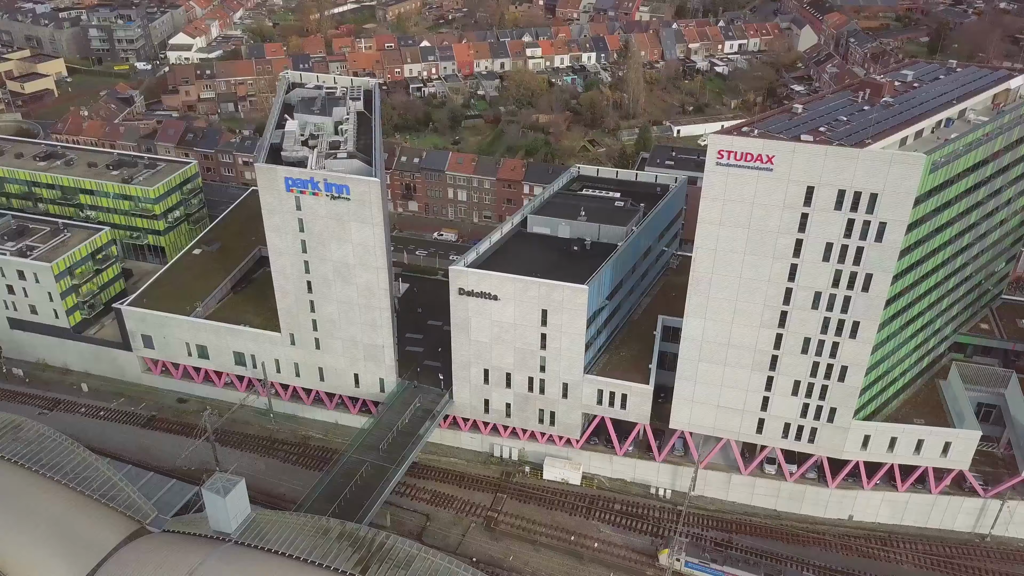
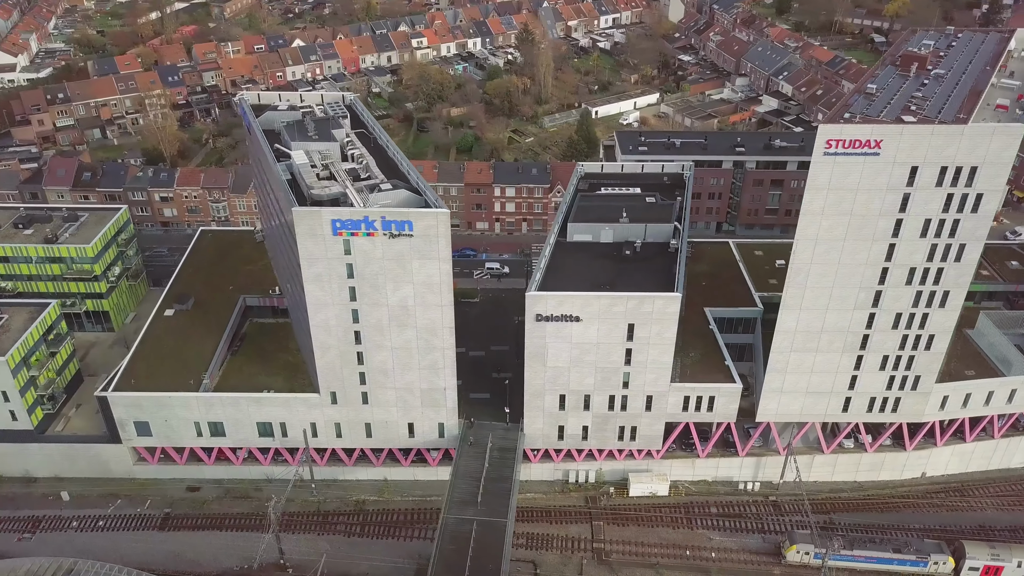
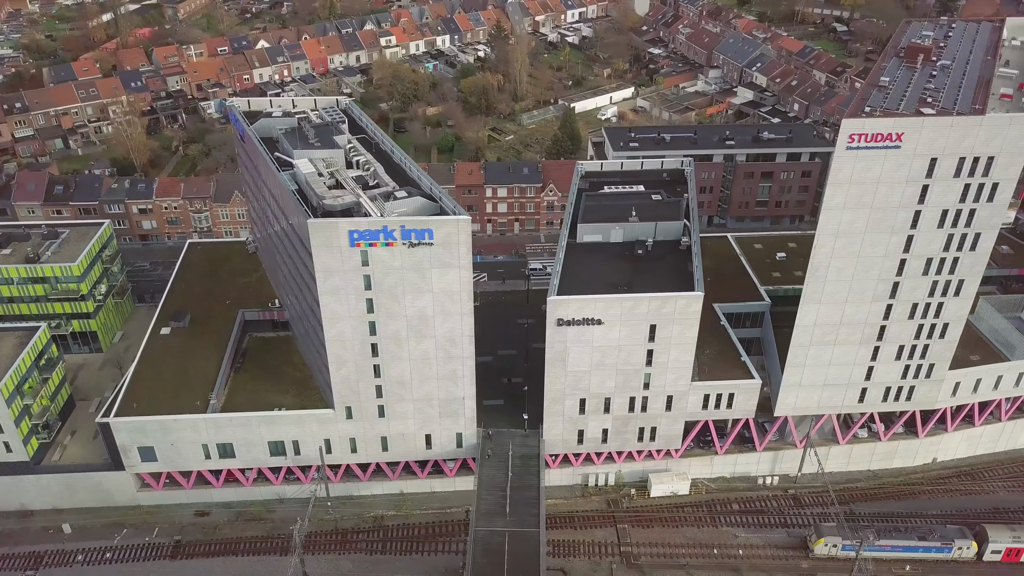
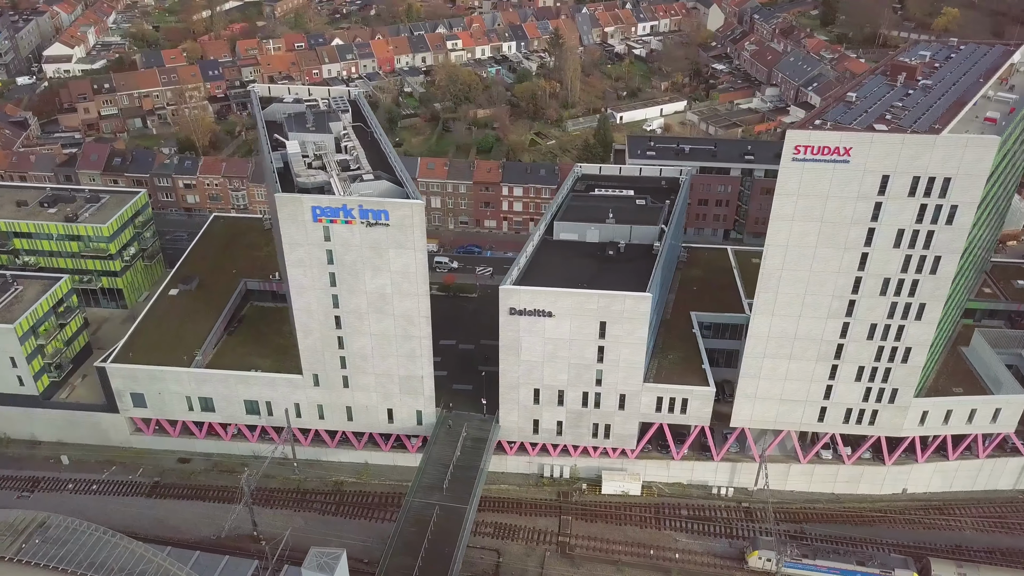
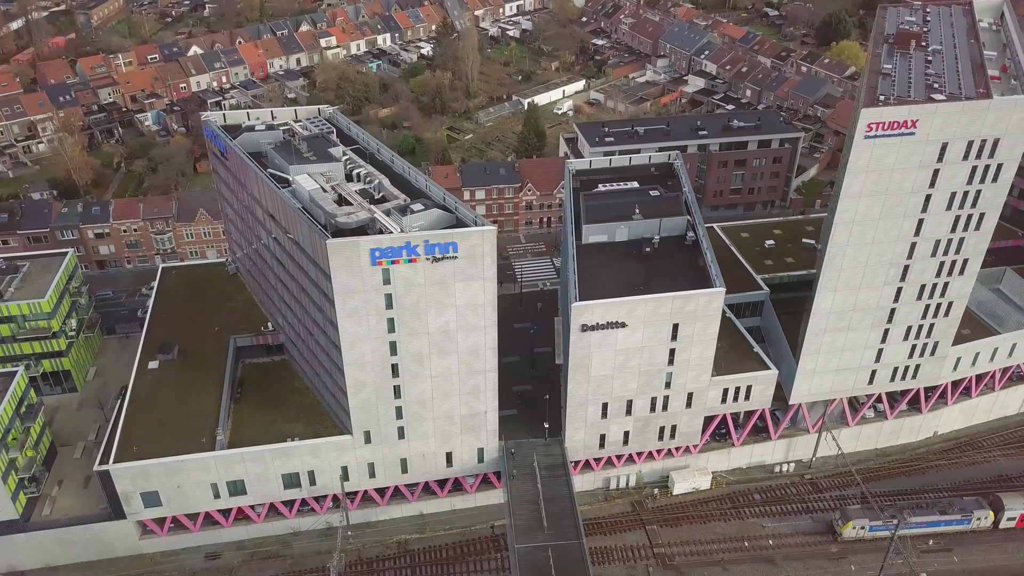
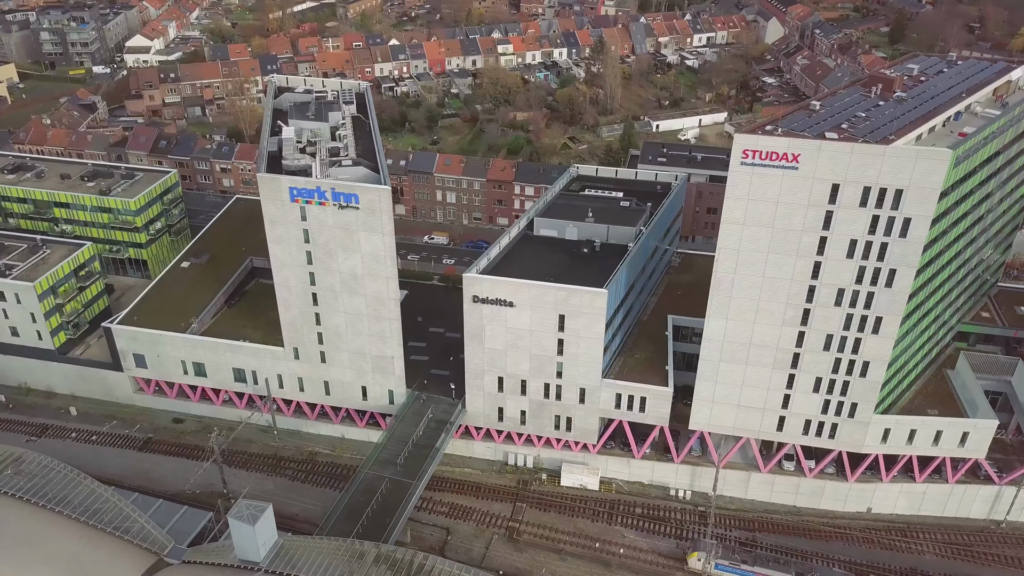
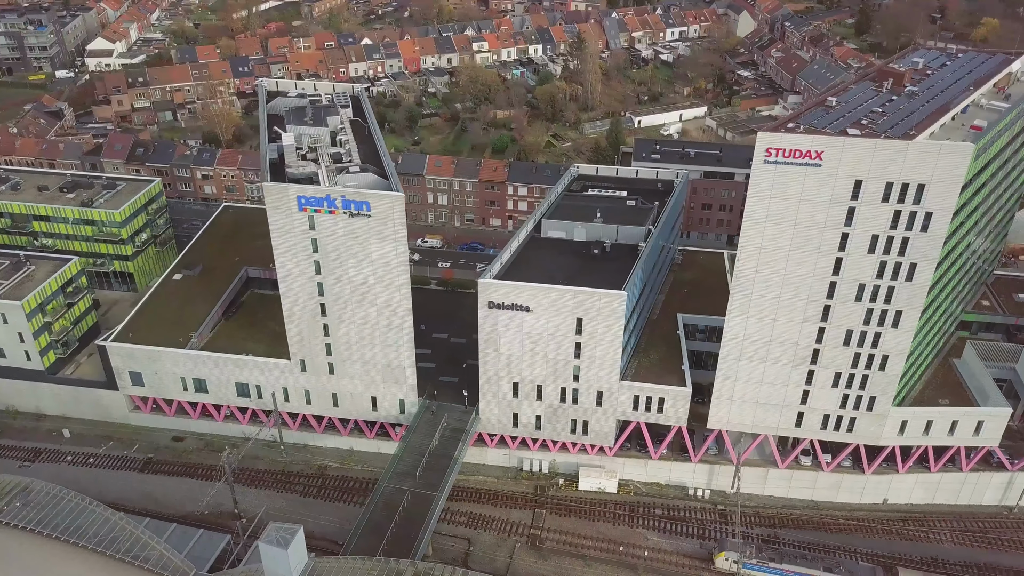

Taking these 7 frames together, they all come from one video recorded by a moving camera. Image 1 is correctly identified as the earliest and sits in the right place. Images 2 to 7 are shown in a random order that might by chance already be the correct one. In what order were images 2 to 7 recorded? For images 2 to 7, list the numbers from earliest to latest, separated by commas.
6, 7, 4, 2, 3, 5
